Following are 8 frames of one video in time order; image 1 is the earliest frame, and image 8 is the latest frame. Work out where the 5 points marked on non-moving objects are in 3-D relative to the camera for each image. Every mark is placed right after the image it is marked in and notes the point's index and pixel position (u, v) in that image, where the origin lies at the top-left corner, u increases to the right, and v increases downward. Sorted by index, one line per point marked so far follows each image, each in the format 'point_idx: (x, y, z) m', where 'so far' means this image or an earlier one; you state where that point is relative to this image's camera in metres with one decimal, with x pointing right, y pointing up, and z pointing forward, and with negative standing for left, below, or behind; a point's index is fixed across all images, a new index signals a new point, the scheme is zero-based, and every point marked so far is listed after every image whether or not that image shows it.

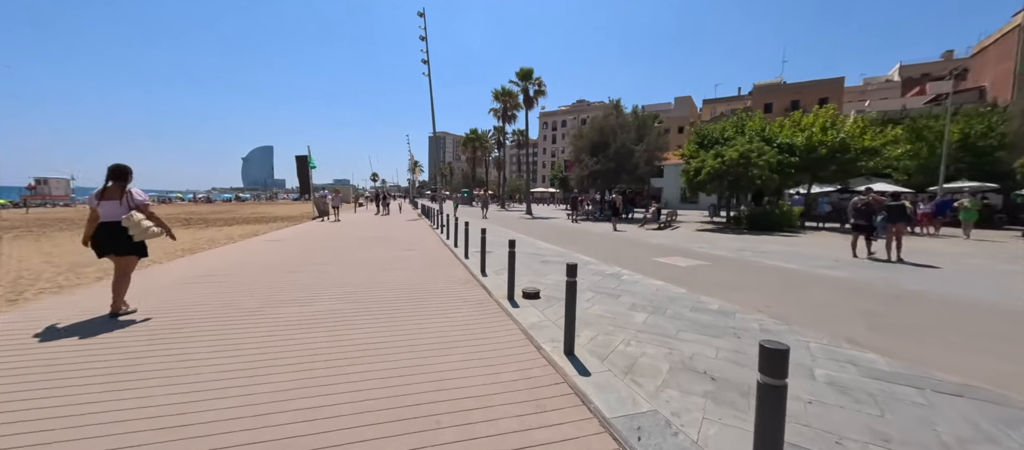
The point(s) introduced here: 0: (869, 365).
0: (+3.0, -1.2, +3.4) m
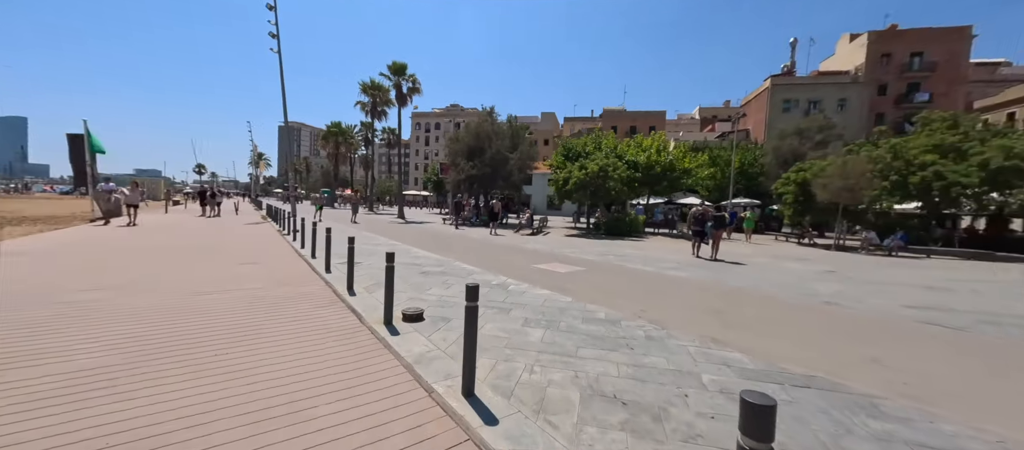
0: (+2.1, -1.3, +3.6) m
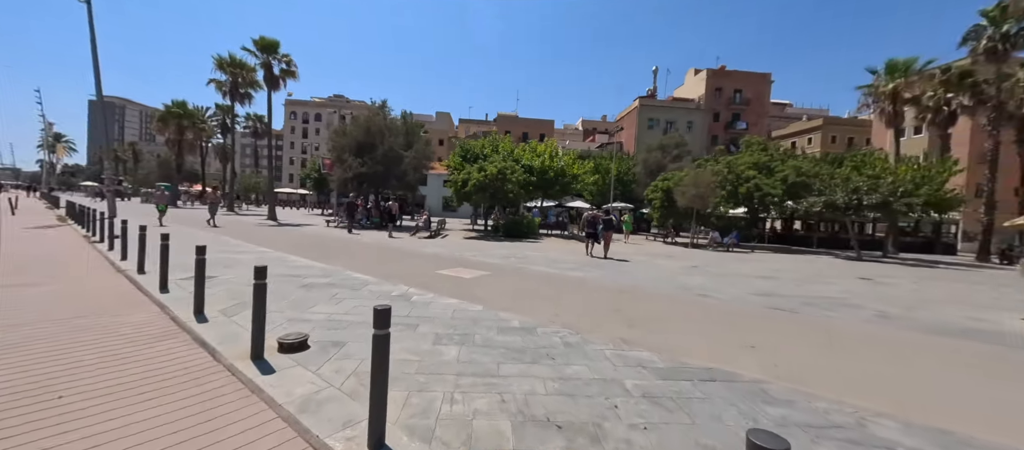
0: (+1.3, -1.3, +3.7) m
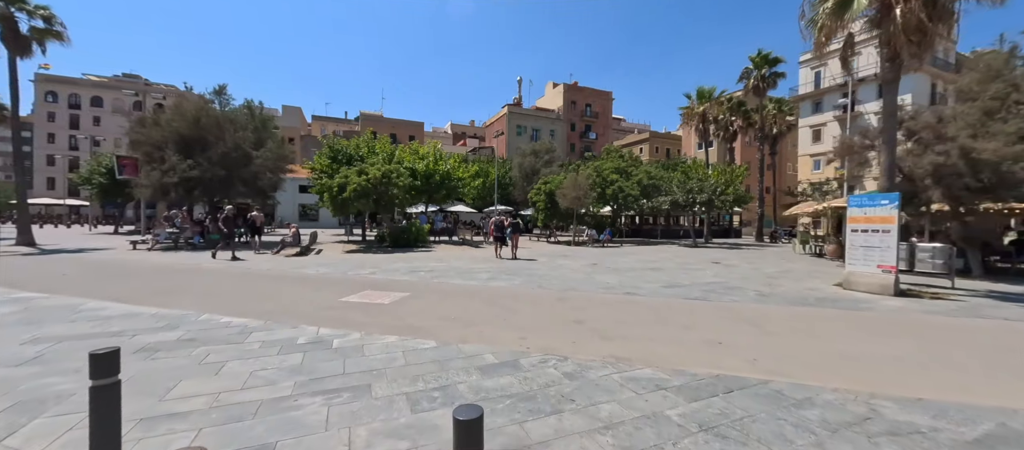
0: (+1.3, -1.3, +3.3) m
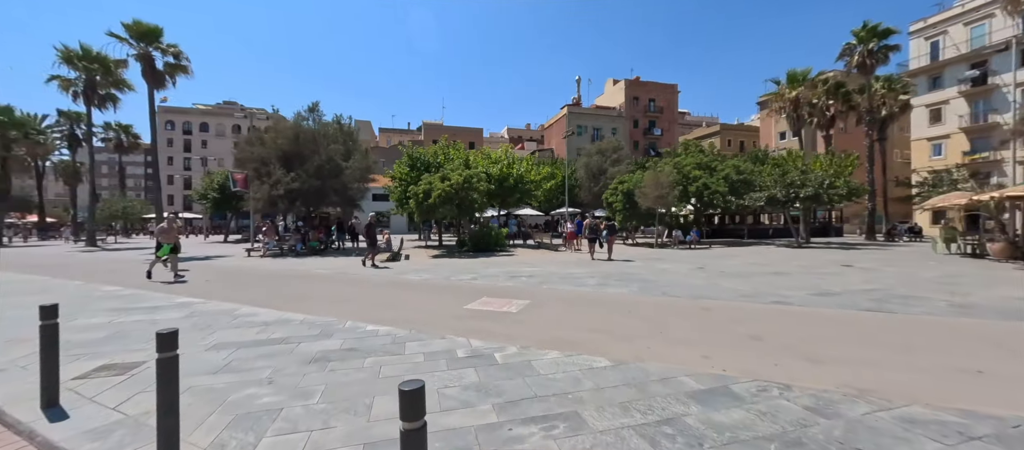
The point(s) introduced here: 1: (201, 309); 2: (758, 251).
0: (+2.8, -1.3, +2.5) m
1: (-5.9, -1.6, +7.6) m
2: (+11.2, -1.2, +17.7) m
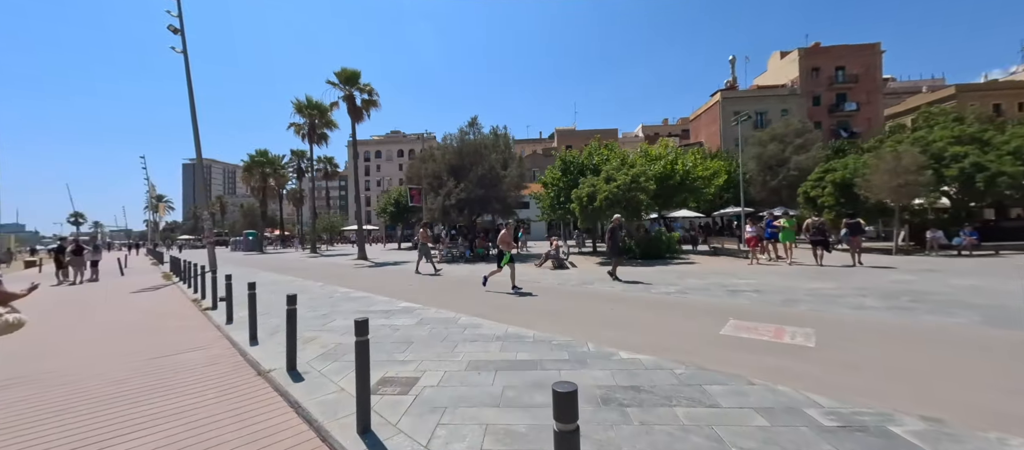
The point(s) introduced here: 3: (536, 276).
0: (+4.8, -1.2, +0.2) m
1: (-1.7, -1.8, +8.0) m
2: (+17.8, -1.0, +11.6) m
3: (+1.0, -1.8, +14.0) m
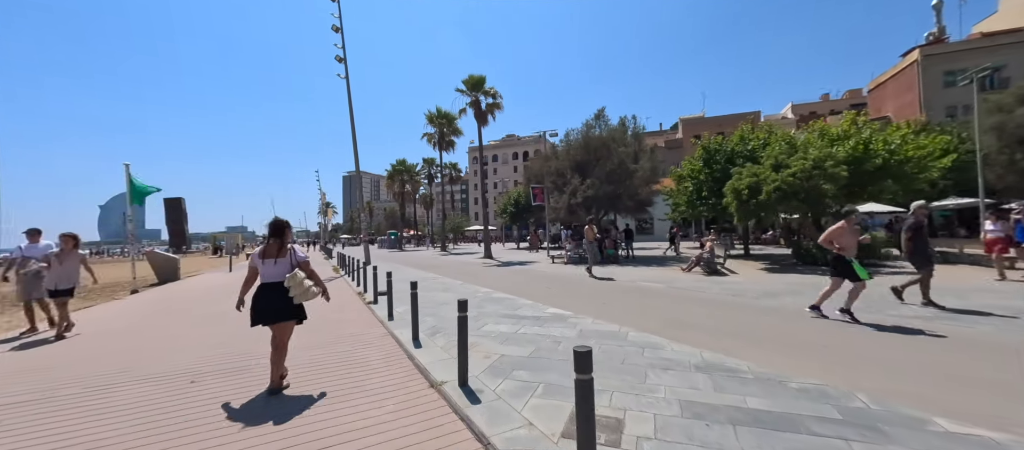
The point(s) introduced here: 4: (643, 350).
0: (+5.3, -1.2, -2.3) m
1: (+1.4, -1.8, +7.0) m
2: (+21.1, -0.8, +4.9) m
3: (+5.6, -1.7, +12.0) m
4: (+1.8, -1.7, +5.6) m
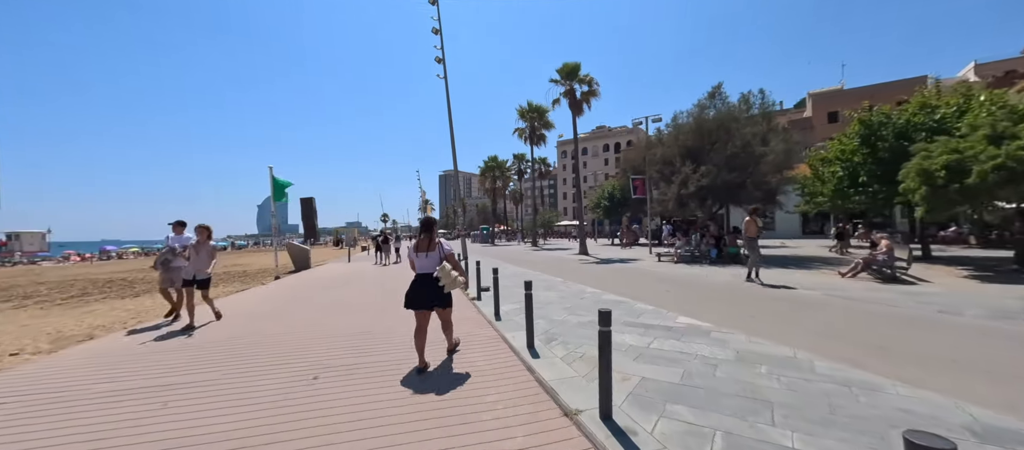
0: (+5.1, -1.2, -4.4) m
1: (+3.3, -1.7, +5.5) m
2: (+22.0, -0.7, -1.0) m
3: (+8.6, -1.6, +9.5) m
4: (+3.4, -1.6, +4.0) m
